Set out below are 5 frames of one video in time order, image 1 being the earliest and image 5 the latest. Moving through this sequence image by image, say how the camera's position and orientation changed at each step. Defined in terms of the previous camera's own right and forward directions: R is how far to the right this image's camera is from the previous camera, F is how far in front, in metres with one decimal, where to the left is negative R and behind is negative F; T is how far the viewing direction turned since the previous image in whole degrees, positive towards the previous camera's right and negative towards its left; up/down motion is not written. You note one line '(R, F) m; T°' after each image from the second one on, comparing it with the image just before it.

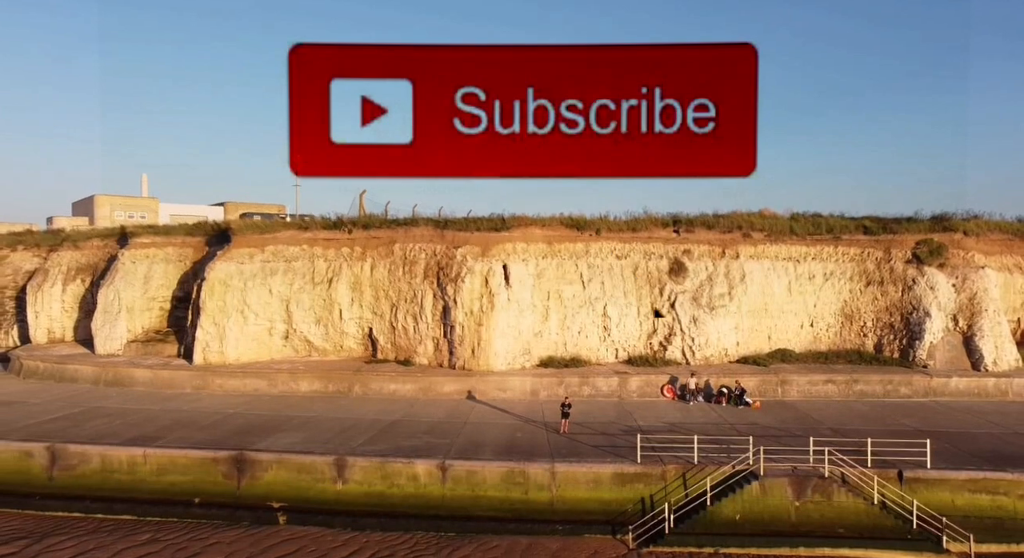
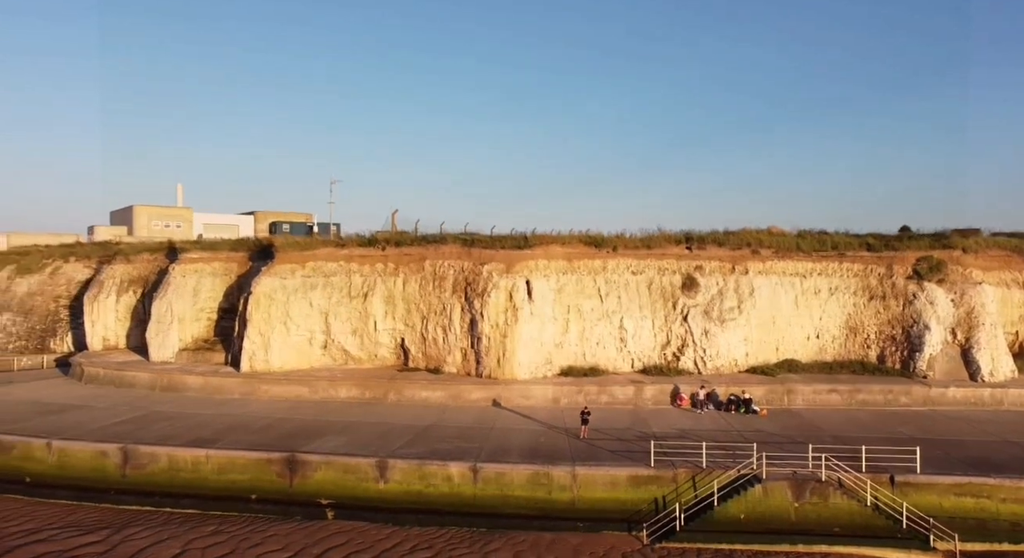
(-0.2, -1.4) m; -1°
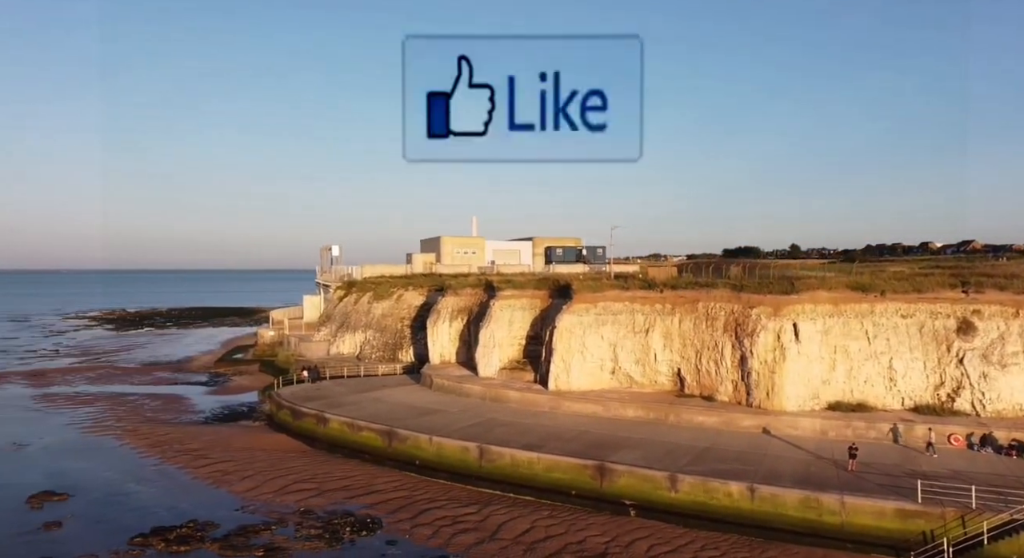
(-0.4, -3.9) m; -20°
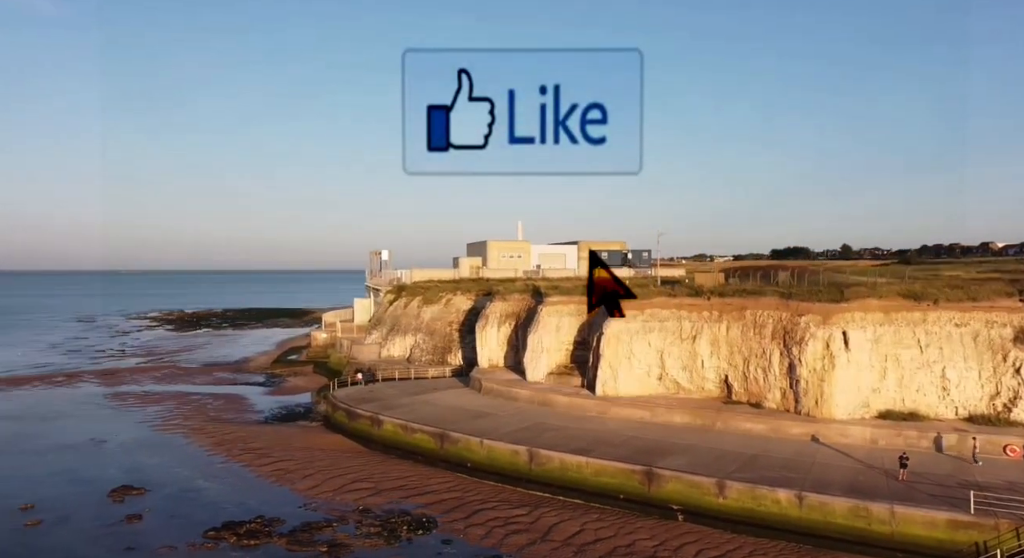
(-0.2, -0.6) m; -3°
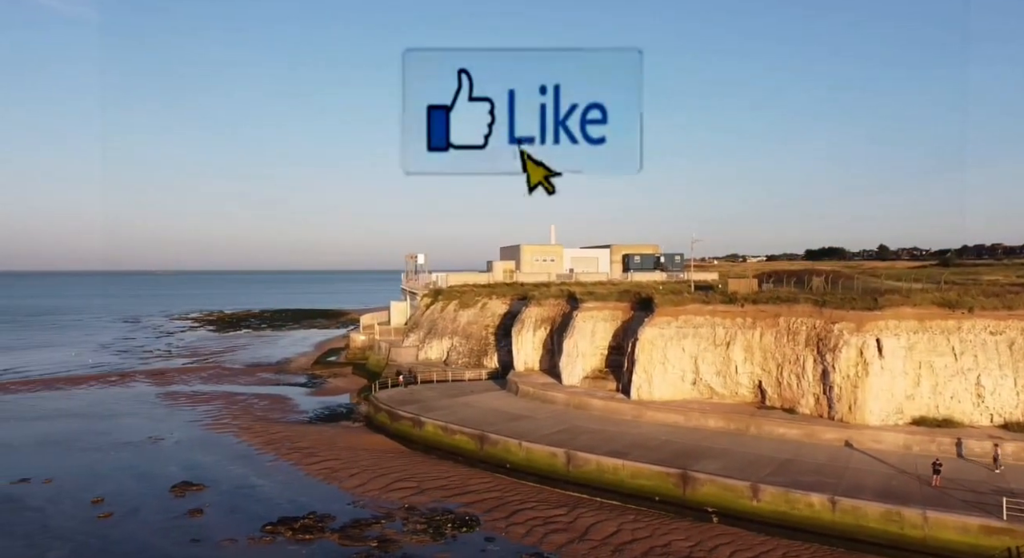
(-0.3, -0.8) m; -2°
